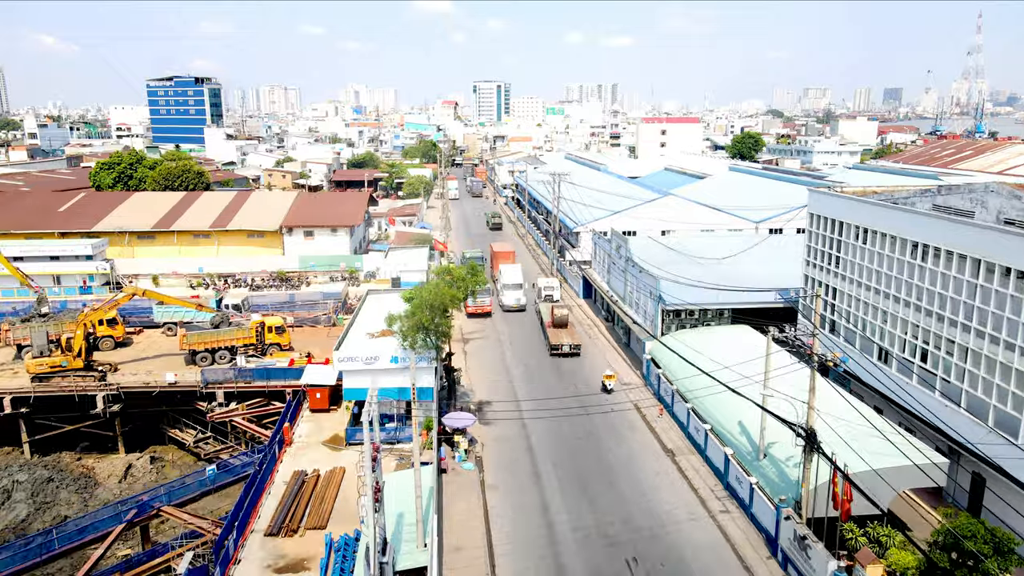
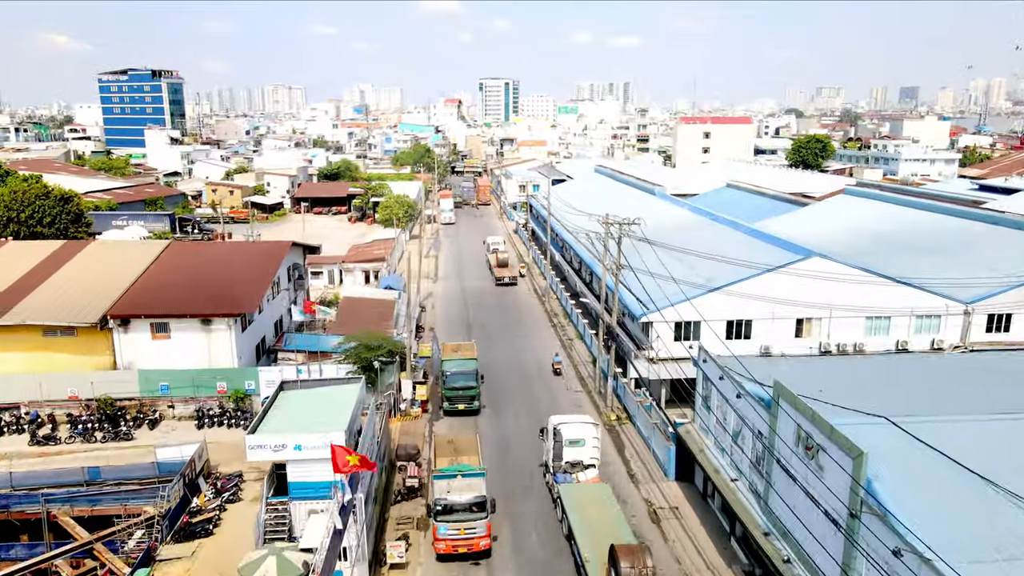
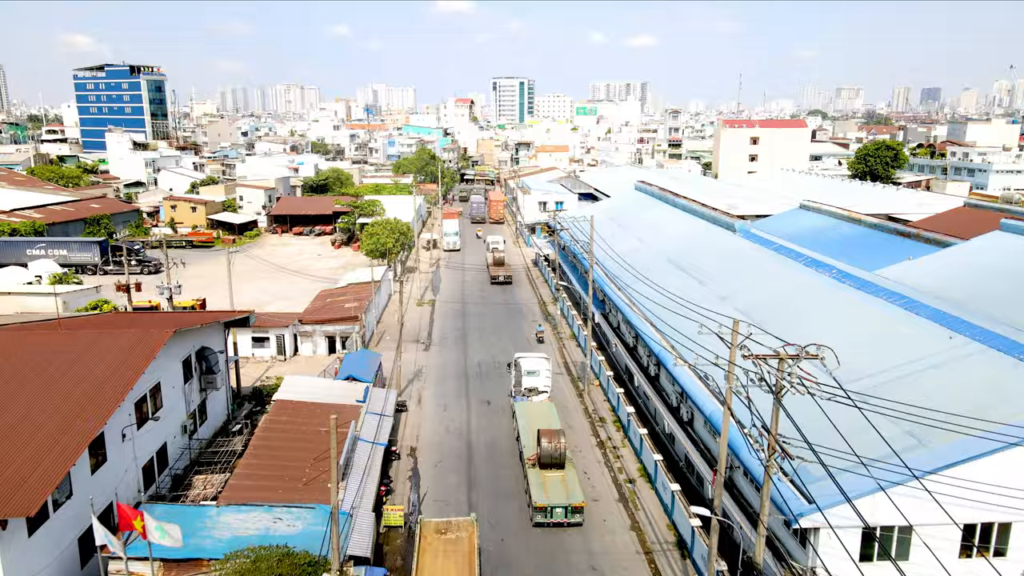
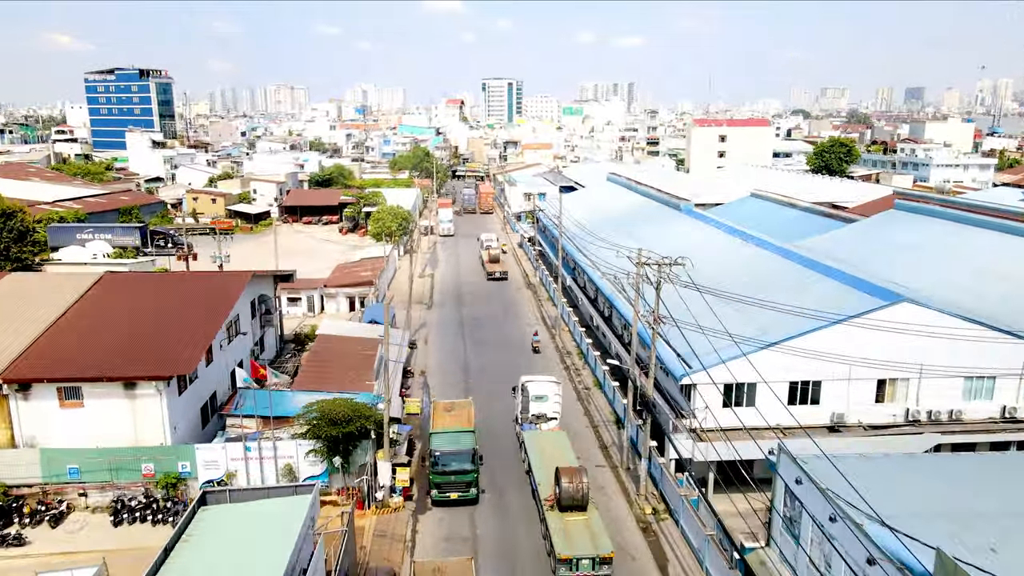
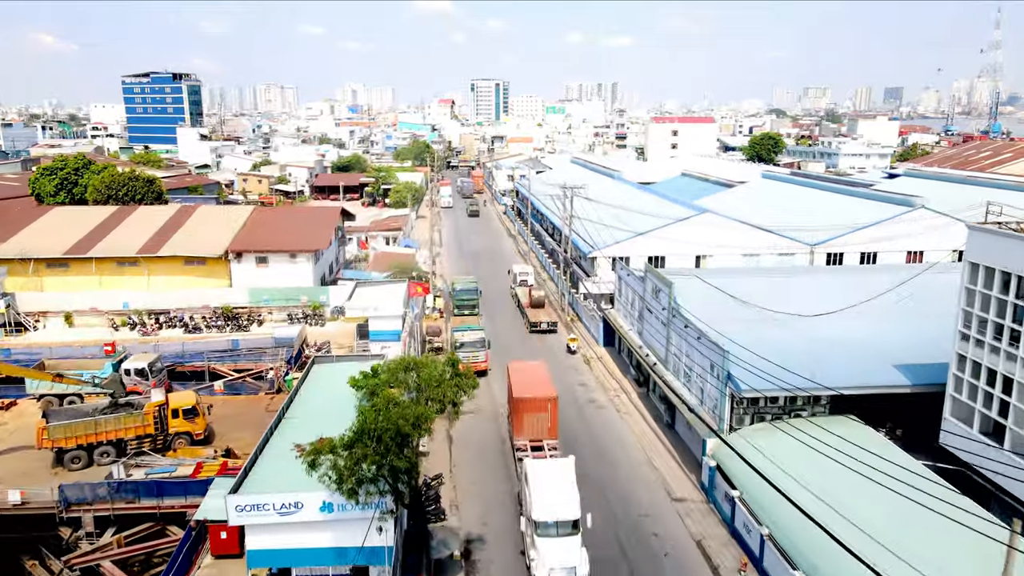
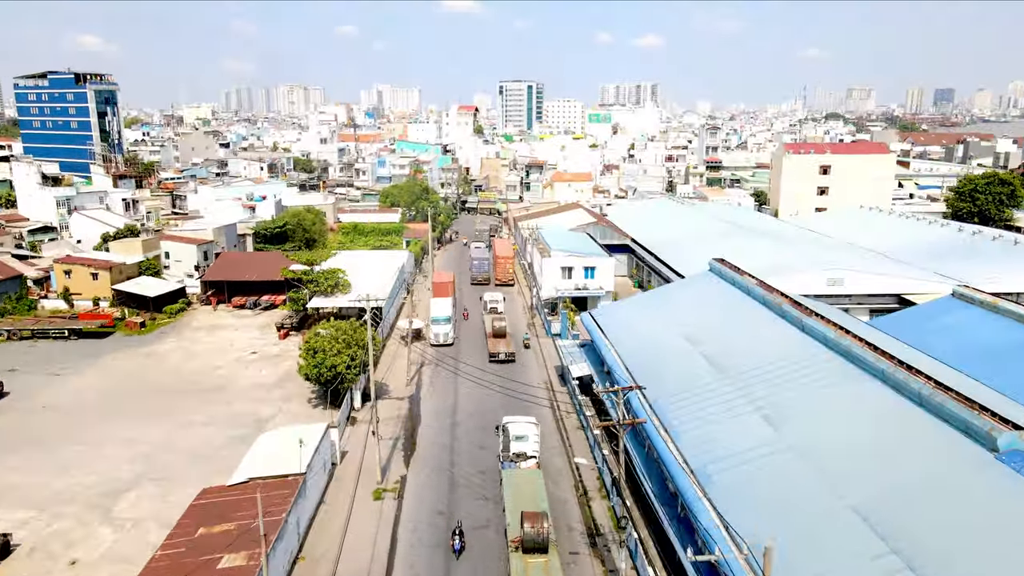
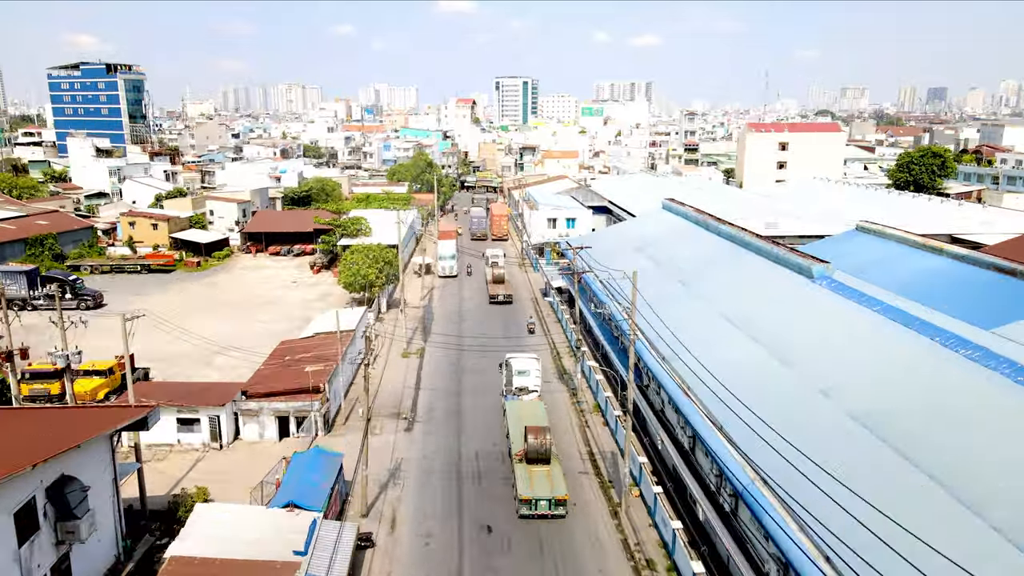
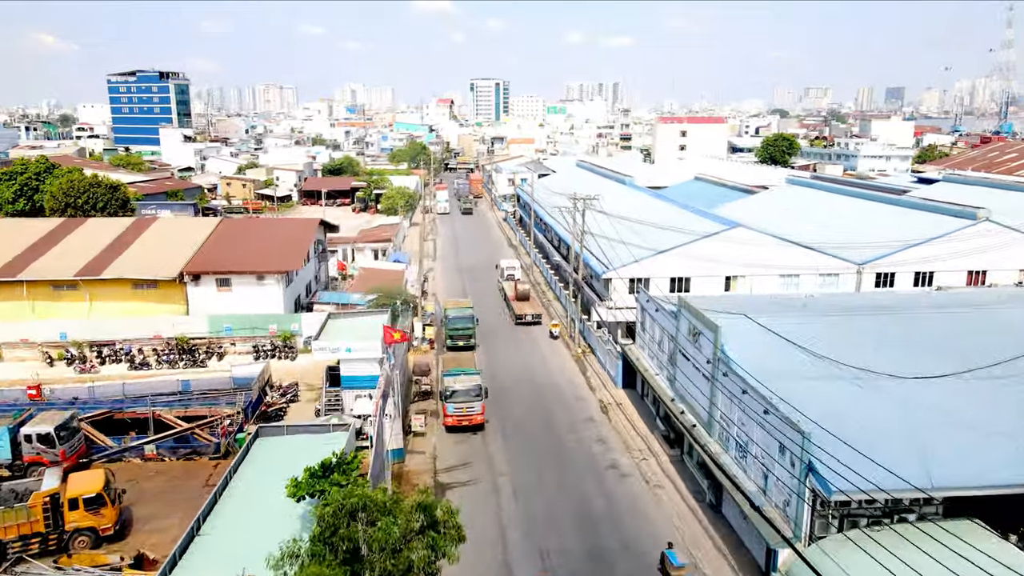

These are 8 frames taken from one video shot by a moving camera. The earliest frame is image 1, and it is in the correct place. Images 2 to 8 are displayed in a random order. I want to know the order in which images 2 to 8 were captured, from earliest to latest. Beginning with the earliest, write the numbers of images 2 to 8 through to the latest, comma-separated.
5, 8, 2, 4, 3, 7, 6
